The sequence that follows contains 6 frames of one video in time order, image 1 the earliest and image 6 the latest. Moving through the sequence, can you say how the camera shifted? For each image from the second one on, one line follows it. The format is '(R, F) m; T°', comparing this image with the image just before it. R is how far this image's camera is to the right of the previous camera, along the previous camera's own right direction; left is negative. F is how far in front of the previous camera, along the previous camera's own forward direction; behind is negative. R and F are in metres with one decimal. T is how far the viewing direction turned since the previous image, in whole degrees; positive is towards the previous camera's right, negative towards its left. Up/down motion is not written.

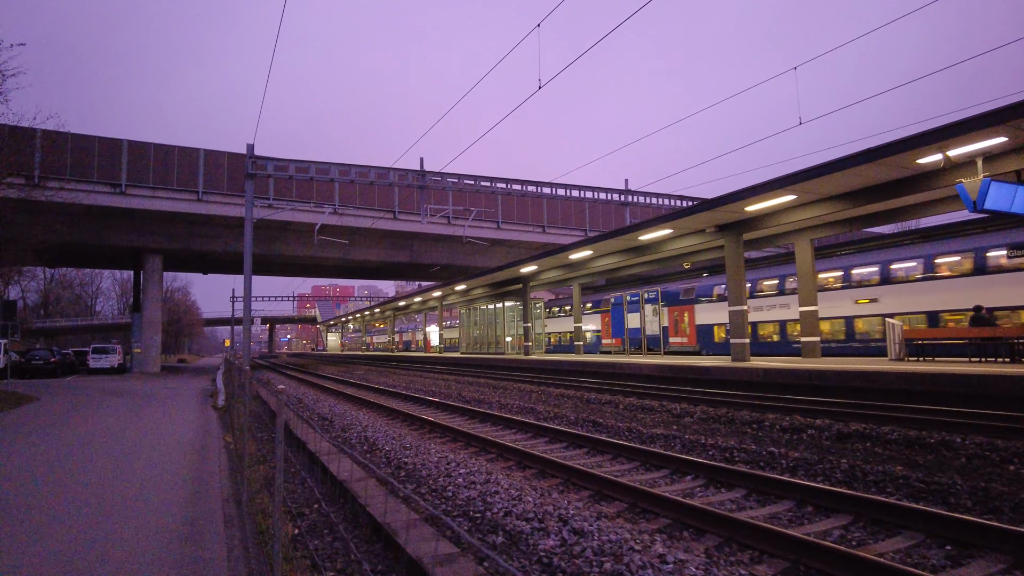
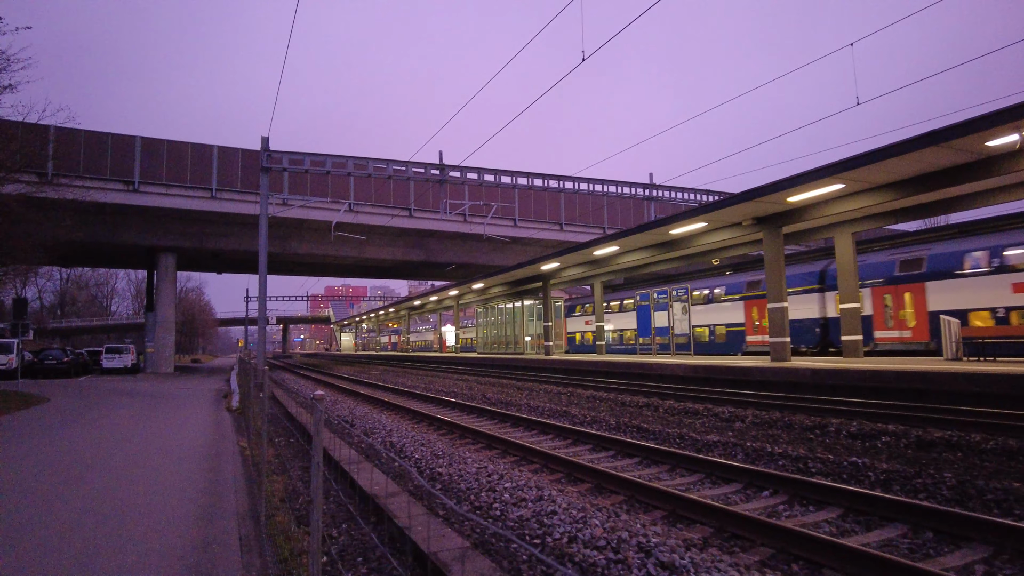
(-0.4, +0.8) m; -1°
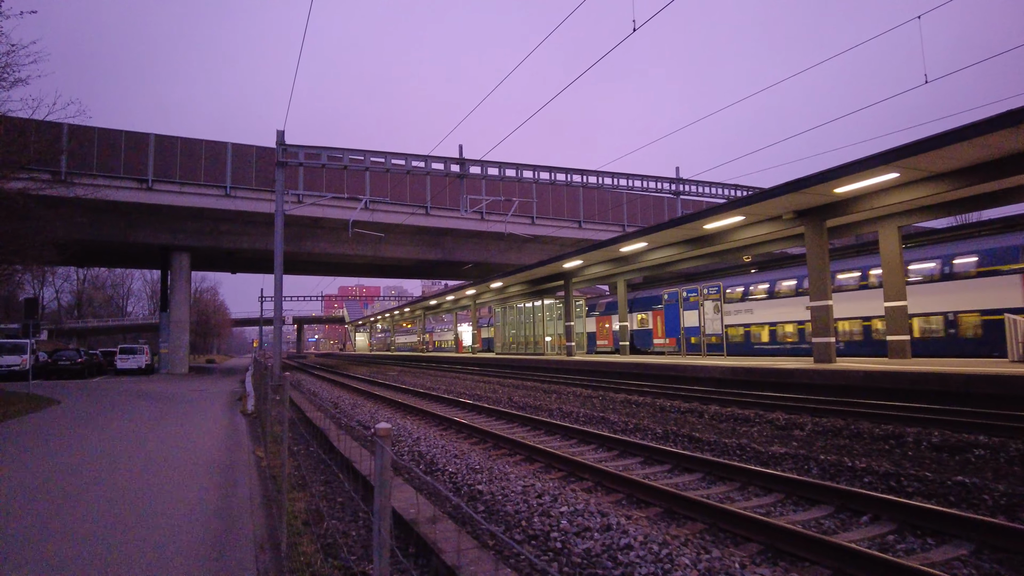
(-0.4, +0.8) m; -1°
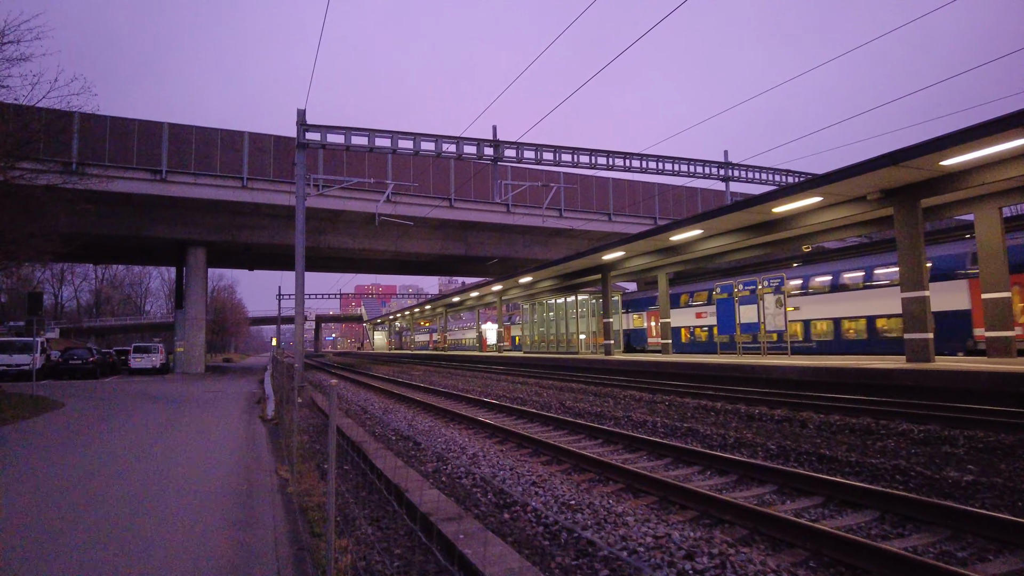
(-0.8, +1.8) m; -1°
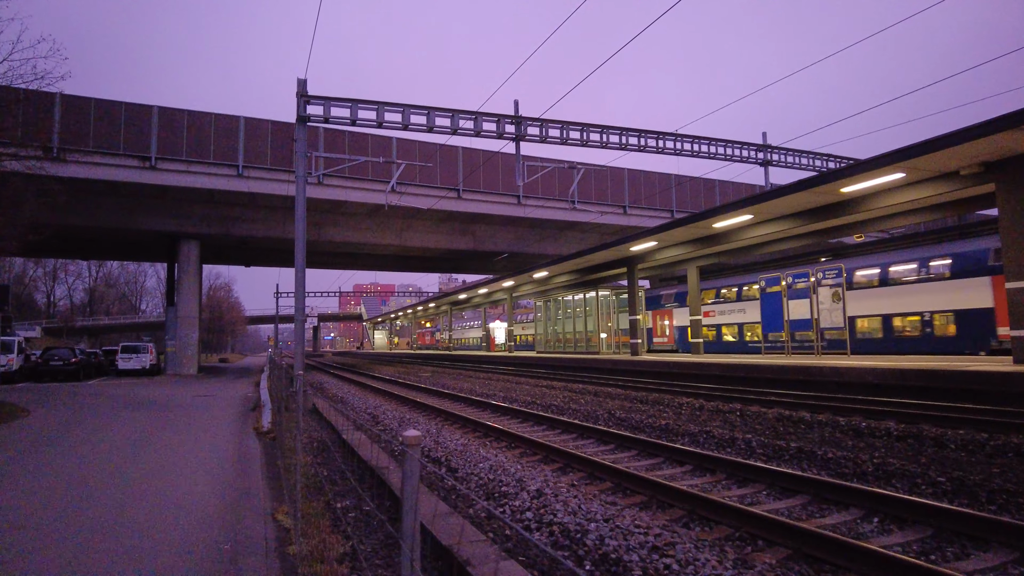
(-0.8, +2.1) m; 0°
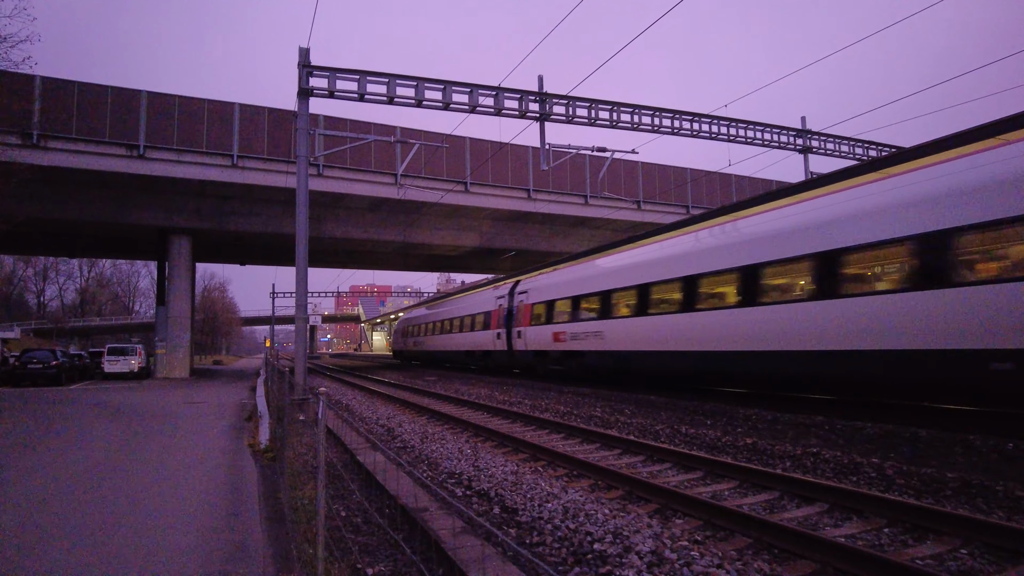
(-0.8, +1.8) m; 0°
